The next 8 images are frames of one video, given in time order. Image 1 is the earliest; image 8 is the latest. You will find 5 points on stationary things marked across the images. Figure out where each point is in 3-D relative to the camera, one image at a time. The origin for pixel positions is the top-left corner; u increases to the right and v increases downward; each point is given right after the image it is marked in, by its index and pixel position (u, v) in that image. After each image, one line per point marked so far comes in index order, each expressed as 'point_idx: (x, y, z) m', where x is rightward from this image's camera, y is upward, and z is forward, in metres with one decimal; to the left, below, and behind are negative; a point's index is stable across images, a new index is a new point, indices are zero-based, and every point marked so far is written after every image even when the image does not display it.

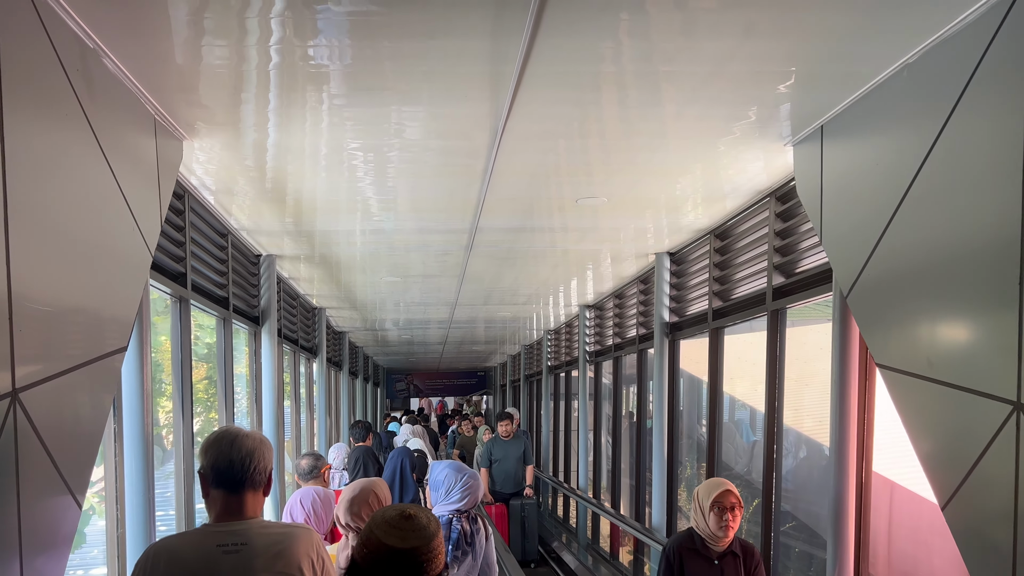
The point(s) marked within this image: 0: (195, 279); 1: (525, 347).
0: (-1.8, 0.0, +4.5) m
1: (+0.3, -1.2, +17.0) m
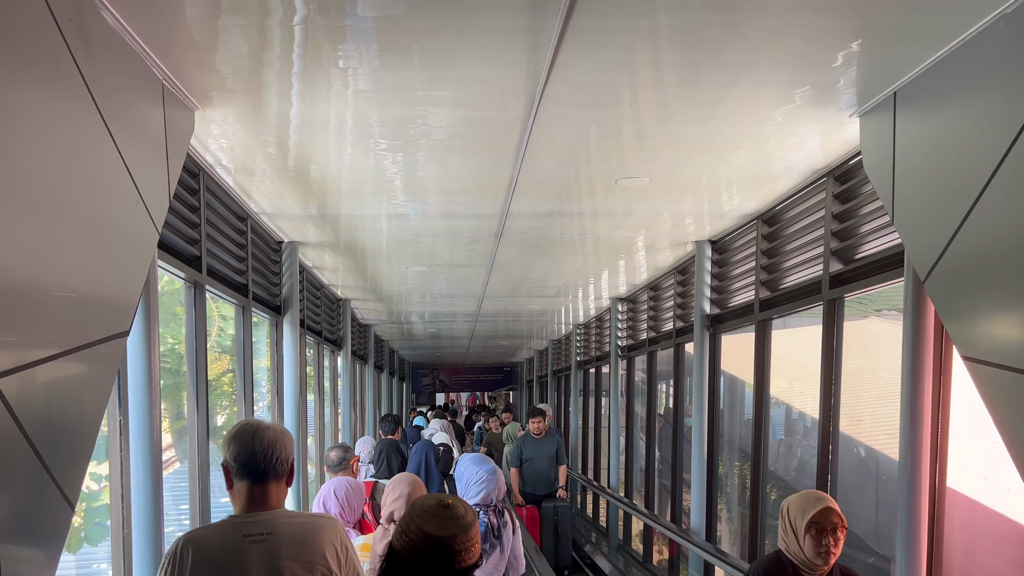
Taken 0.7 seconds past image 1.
0: (-1.6, +0.1, +4.3) m
1: (+0.8, -1.1, +16.7) m
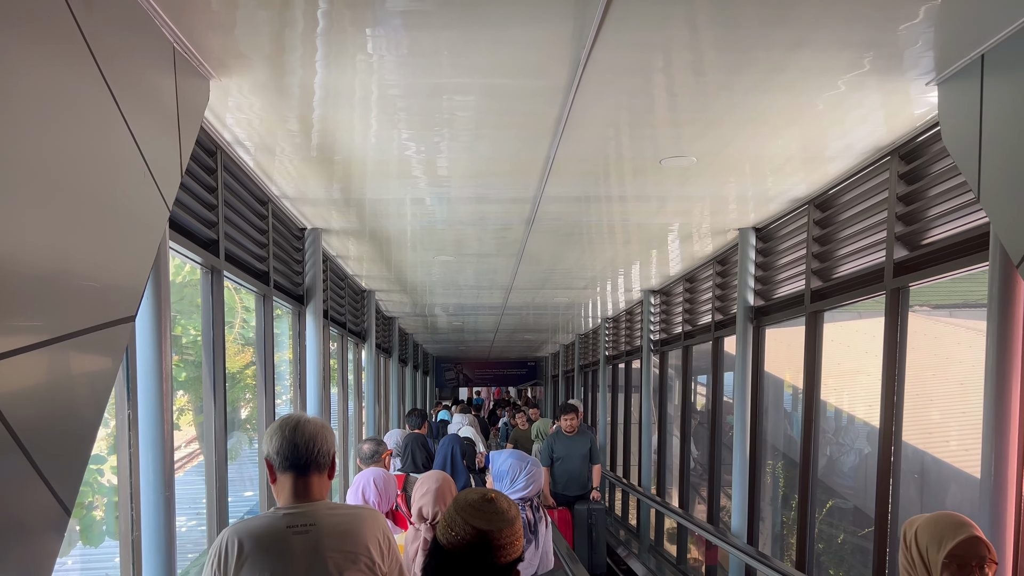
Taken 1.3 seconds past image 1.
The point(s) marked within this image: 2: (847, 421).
0: (-1.4, +0.2, +4.1) m
1: (+1.4, -1.0, +16.4) m
2: (+1.9, -0.8, +4.6) m
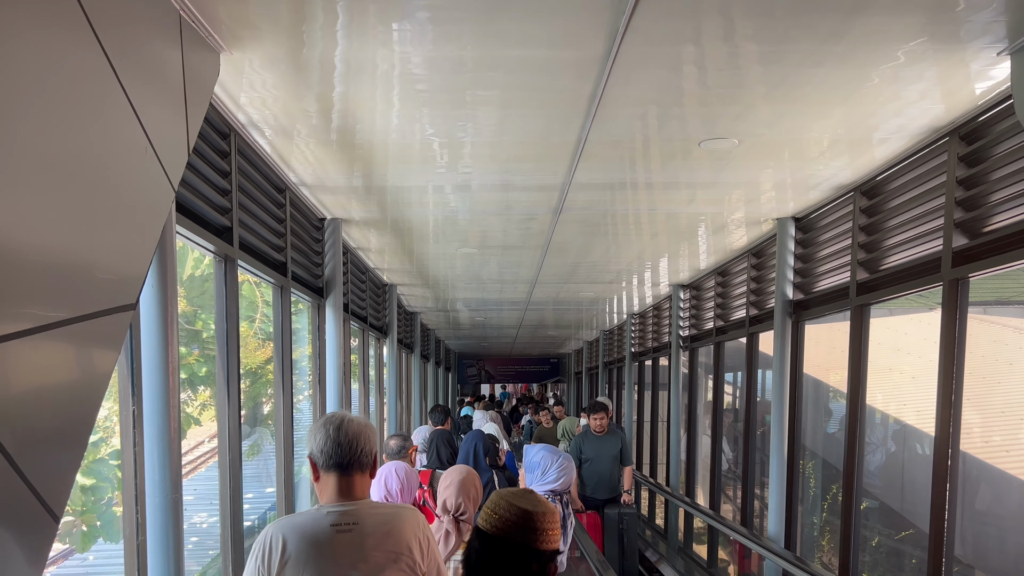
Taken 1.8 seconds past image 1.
0: (-1.3, +0.2, +3.9) m
1: (+1.8, -0.9, +16.1) m
2: (+2.1, -0.7, +4.4) m
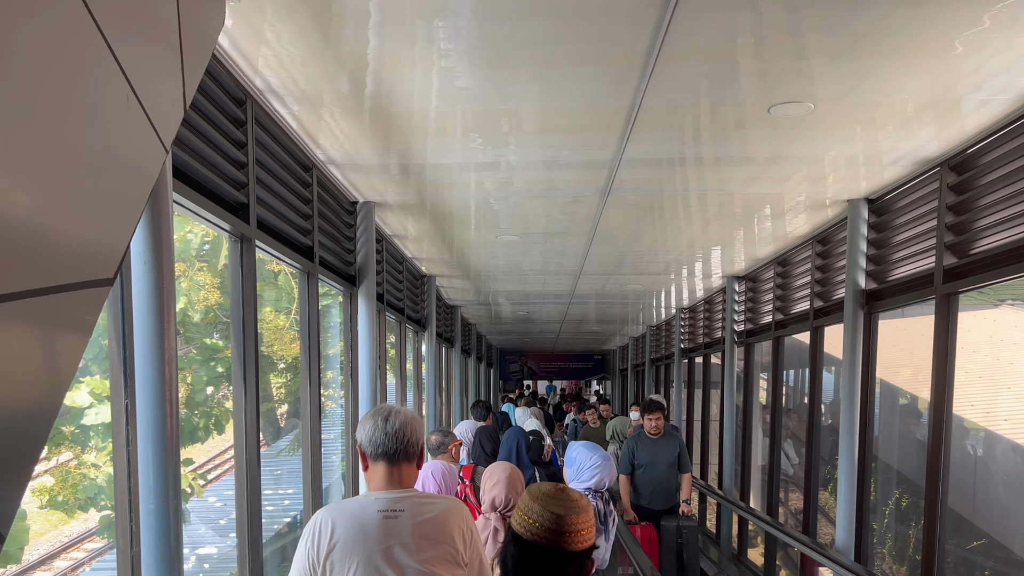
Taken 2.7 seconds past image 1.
0: (-1.1, +0.3, +3.6) m
1: (+2.7, -0.8, +15.6) m
2: (+2.3, -0.6, +3.9) m
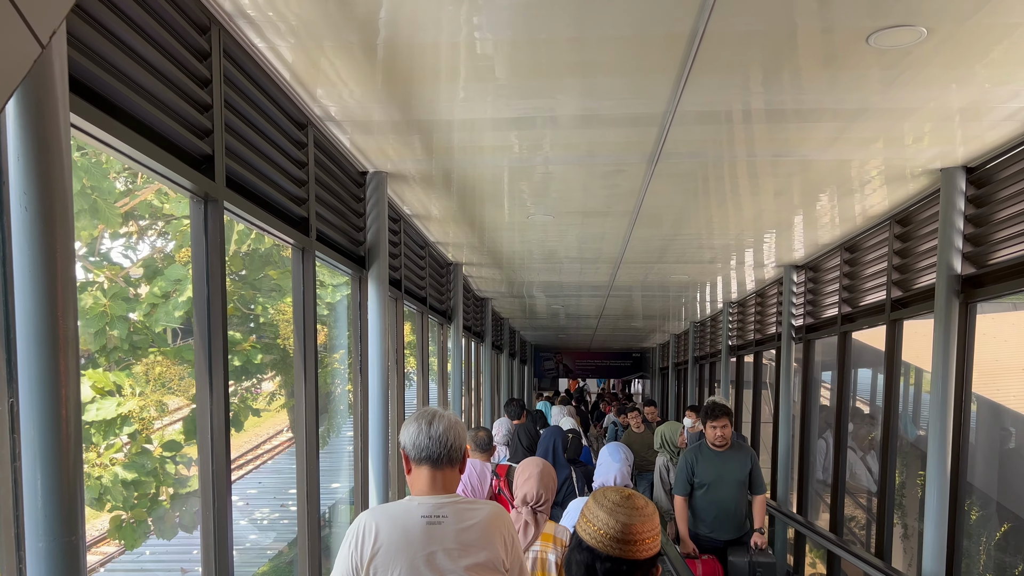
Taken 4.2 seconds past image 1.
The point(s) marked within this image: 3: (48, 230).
0: (-1.0, +0.4, +3.0) m
1: (+3.3, -0.7, +14.8) m
2: (+2.4, -0.6, +3.1) m
3: (-1.0, +0.1, +1.7) m
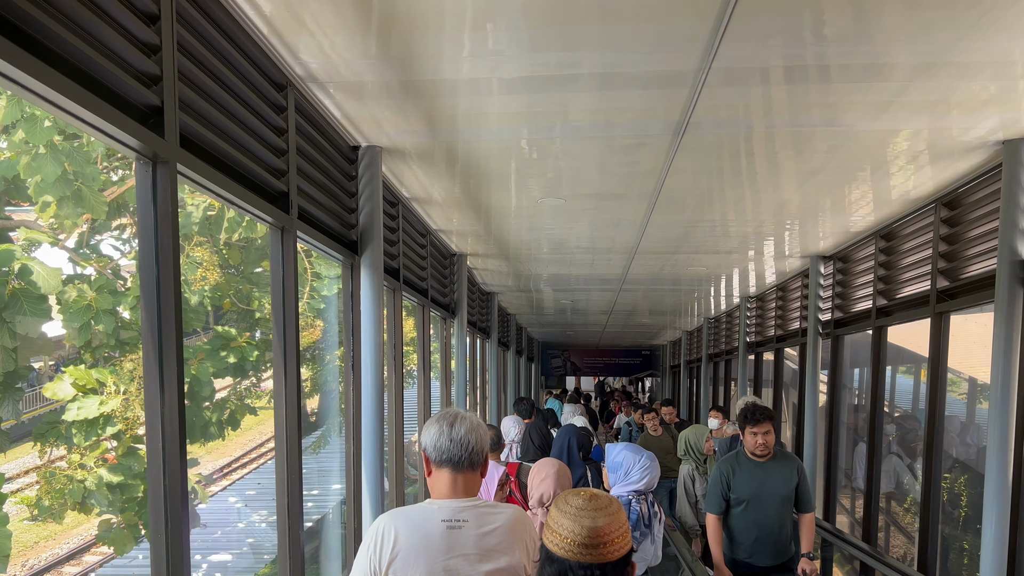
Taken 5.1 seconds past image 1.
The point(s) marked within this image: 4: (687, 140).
0: (-0.9, +0.5, +2.5) m
1: (+3.4, -0.6, +14.4) m
2: (+2.4, -0.5, +2.7) m
3: (-0.9, +0.2, +1.3) m
4: (+0.8, +0.7, +3.9) m
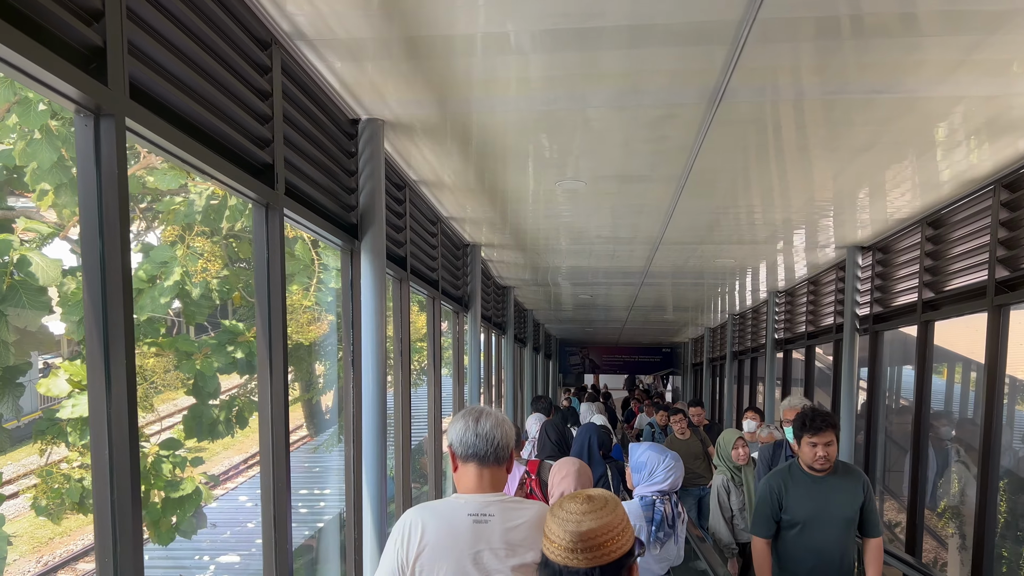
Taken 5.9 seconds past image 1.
0: (-0.9, +0.5, +2.2) m
1: (+3.7, -0.5, +13.9) m
2: (+2.4, -0.5, +2.3) m
3: (-0.9, +0.2, +1.0) m
4: (+0.9, +0.7, +3.5) m
